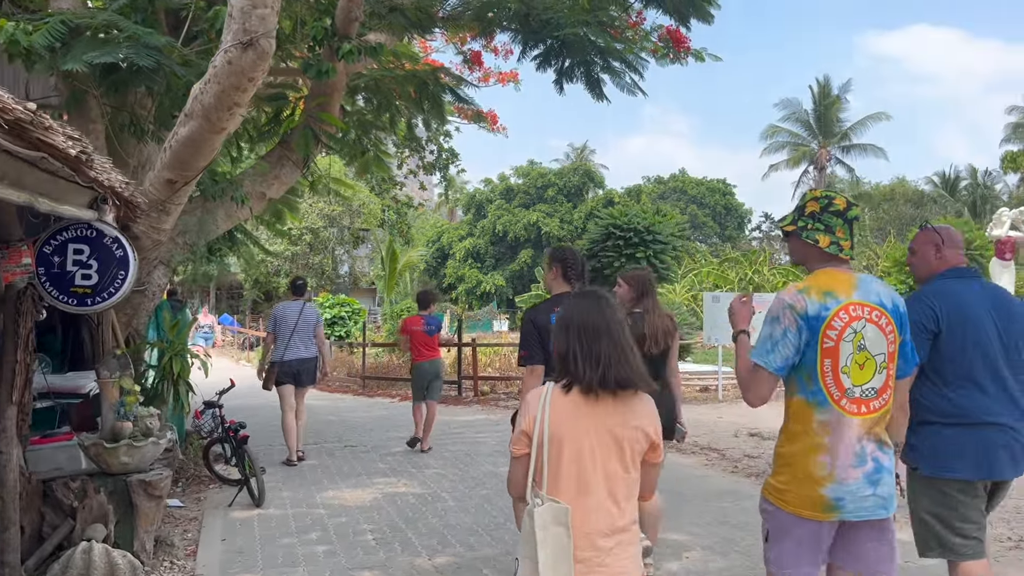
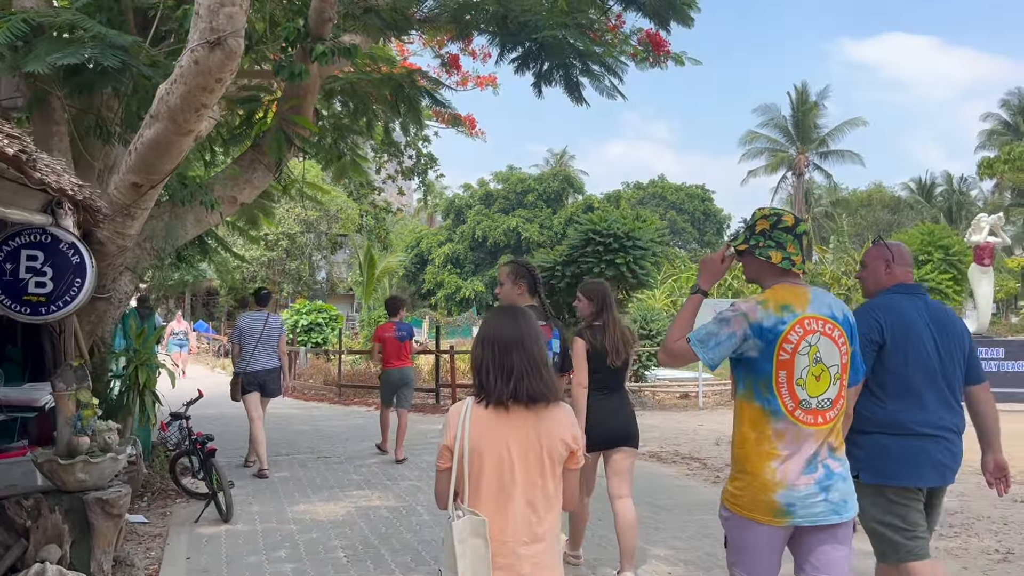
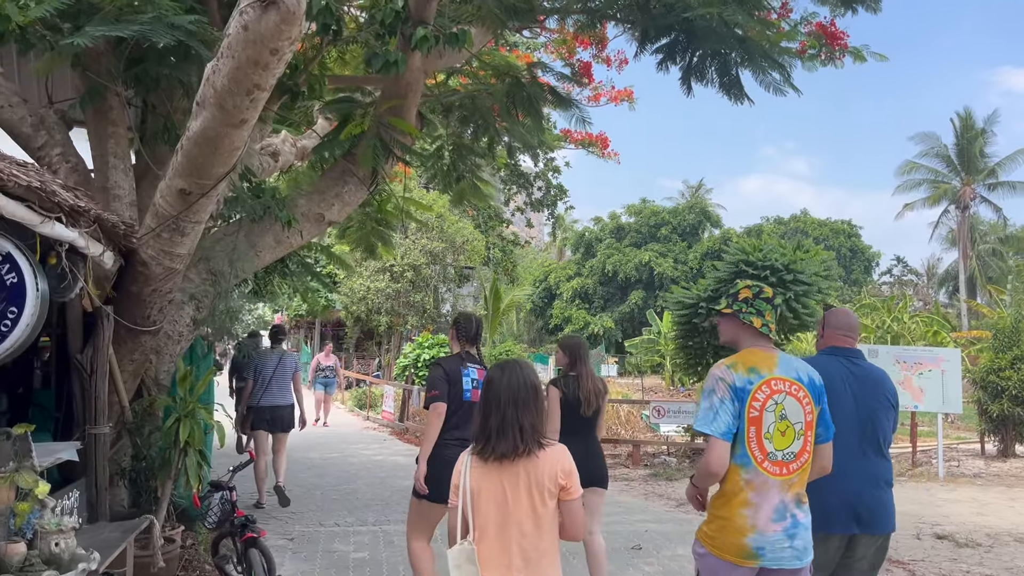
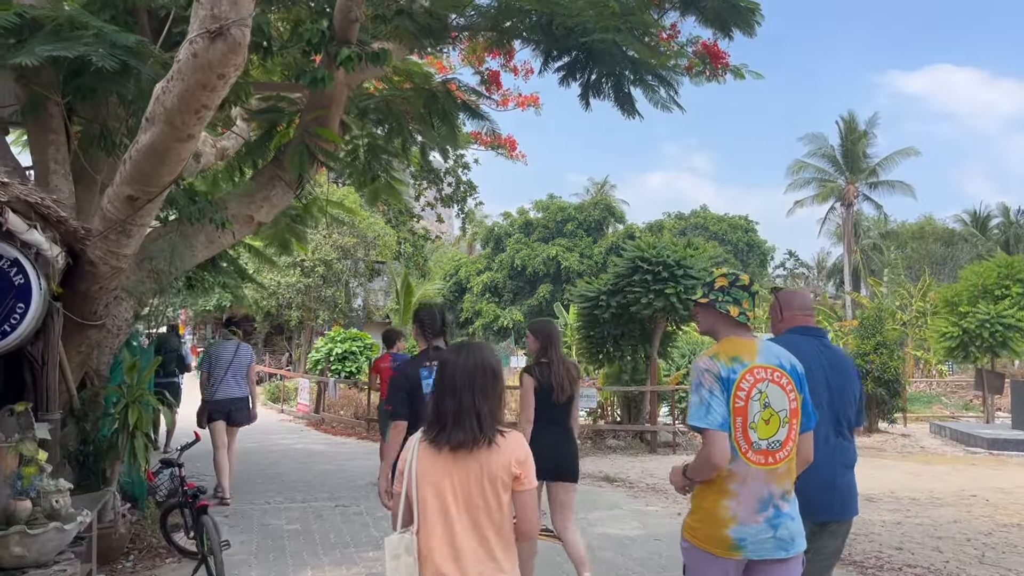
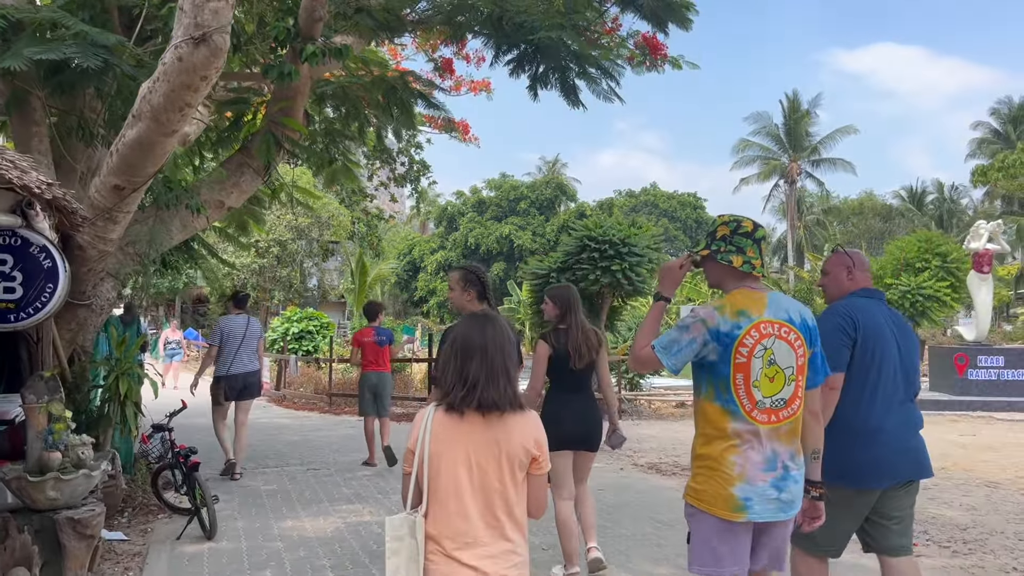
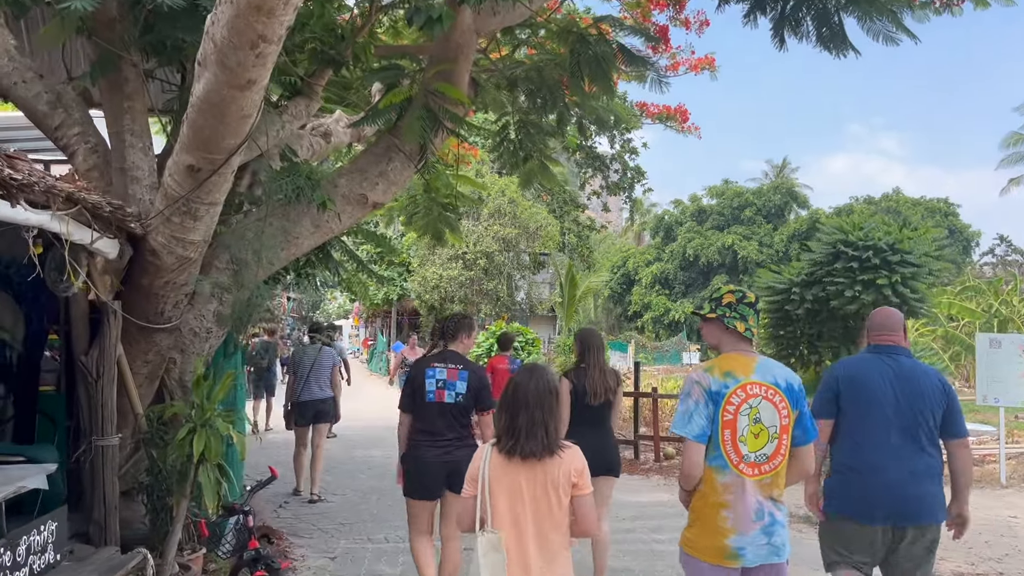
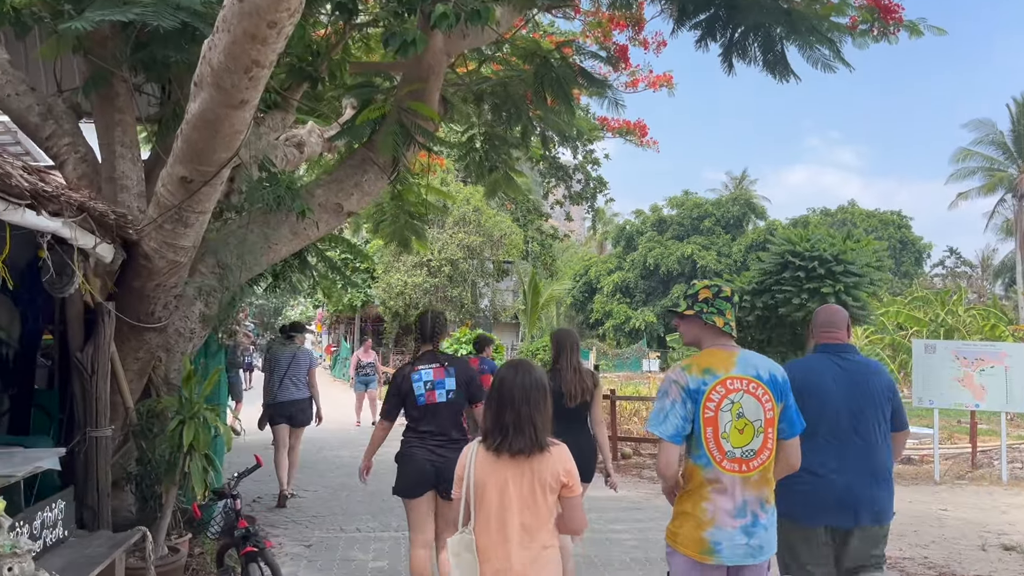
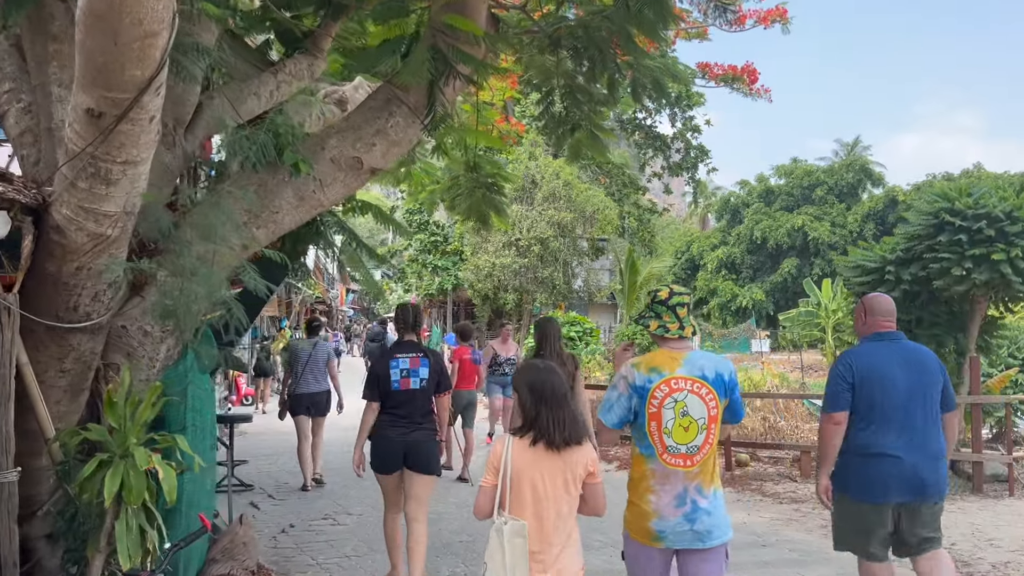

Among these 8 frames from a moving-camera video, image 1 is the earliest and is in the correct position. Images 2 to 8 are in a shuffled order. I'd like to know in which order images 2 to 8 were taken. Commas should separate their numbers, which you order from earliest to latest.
2, 5, 4, 3, 7, 6, 8
